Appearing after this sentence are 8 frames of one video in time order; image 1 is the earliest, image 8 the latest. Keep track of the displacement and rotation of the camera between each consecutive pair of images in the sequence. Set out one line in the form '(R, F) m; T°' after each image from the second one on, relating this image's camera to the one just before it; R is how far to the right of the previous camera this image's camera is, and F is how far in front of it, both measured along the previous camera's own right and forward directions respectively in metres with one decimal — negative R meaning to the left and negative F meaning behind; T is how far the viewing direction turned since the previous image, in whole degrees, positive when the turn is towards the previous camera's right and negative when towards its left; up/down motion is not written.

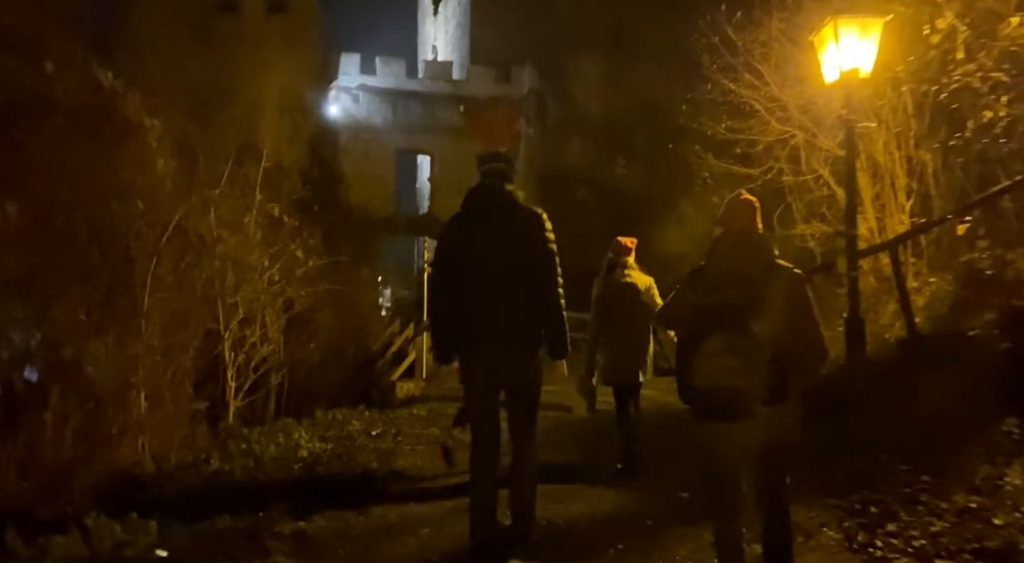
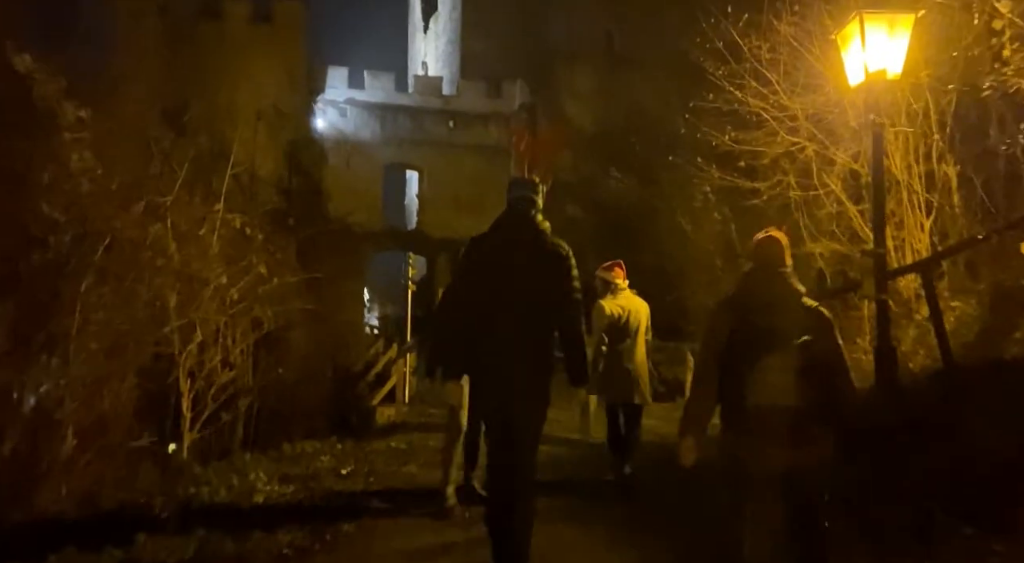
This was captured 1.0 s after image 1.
(0.0, +0.9) m; +1°
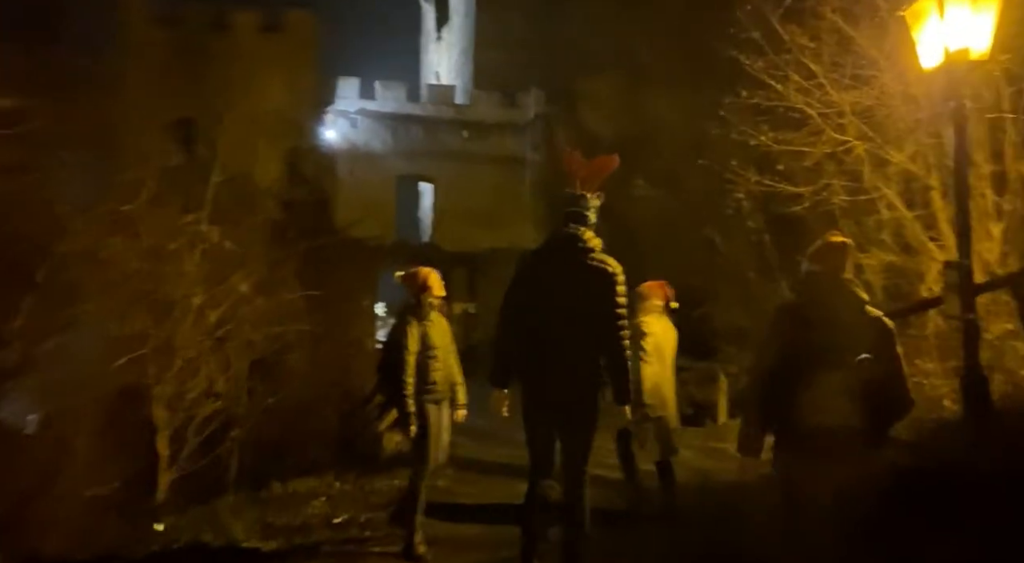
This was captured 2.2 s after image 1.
(0.0, +1.1) m; -1°
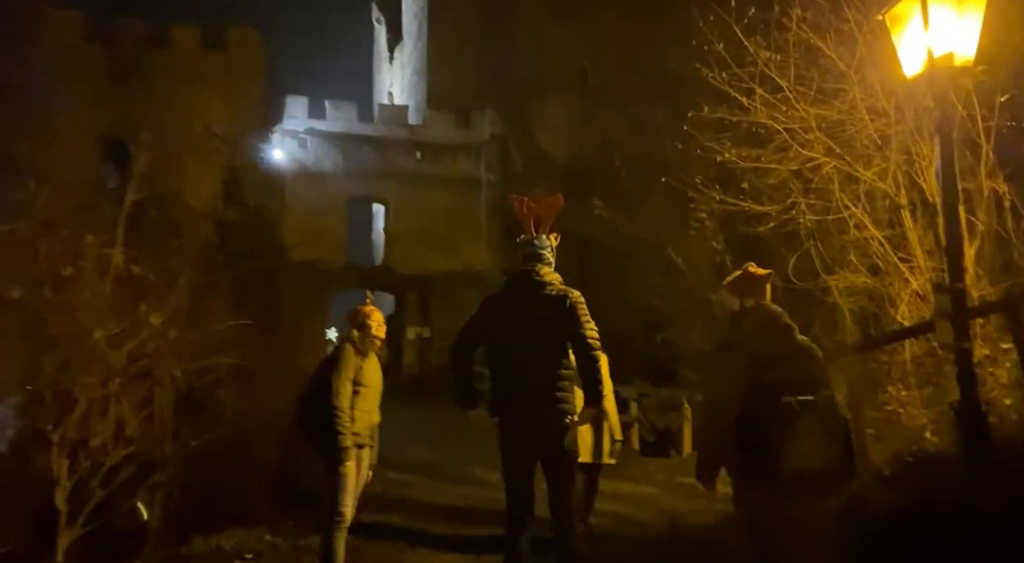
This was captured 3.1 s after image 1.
(+0.1, +0.7) m; +3°
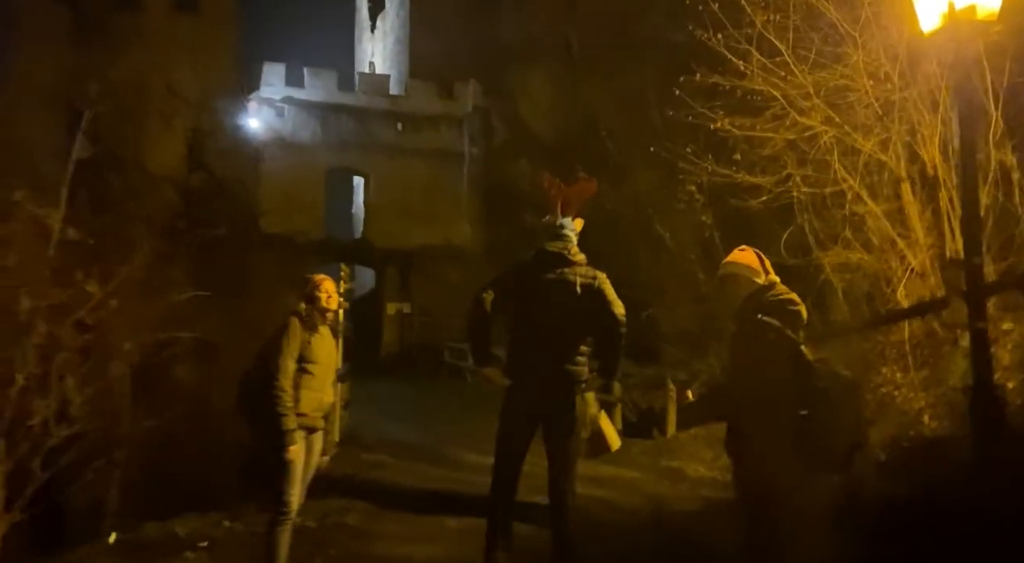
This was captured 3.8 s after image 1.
(0.0, +0.5) m; +1°
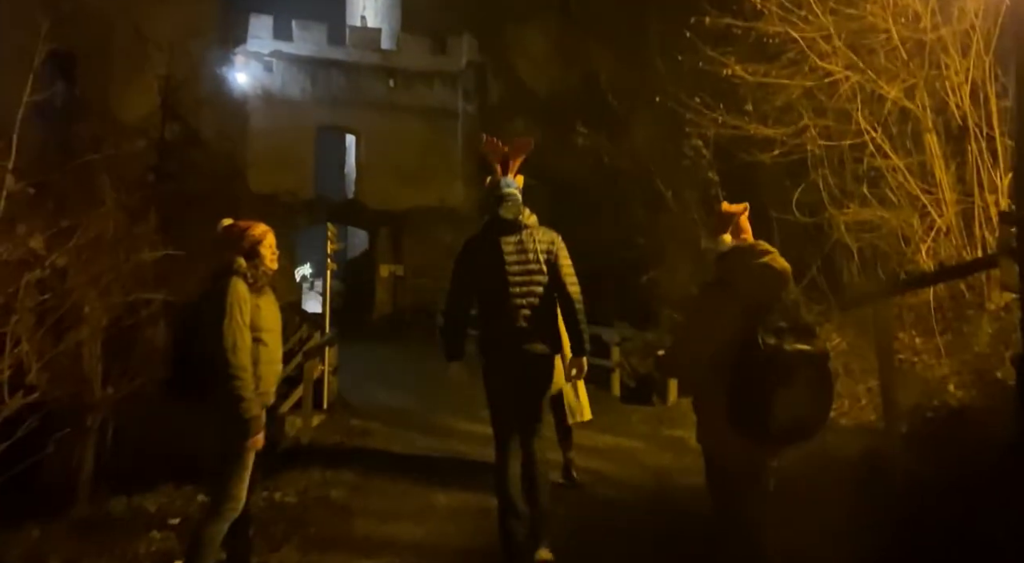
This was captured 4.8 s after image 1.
(0.0, +0.6) m; 0°
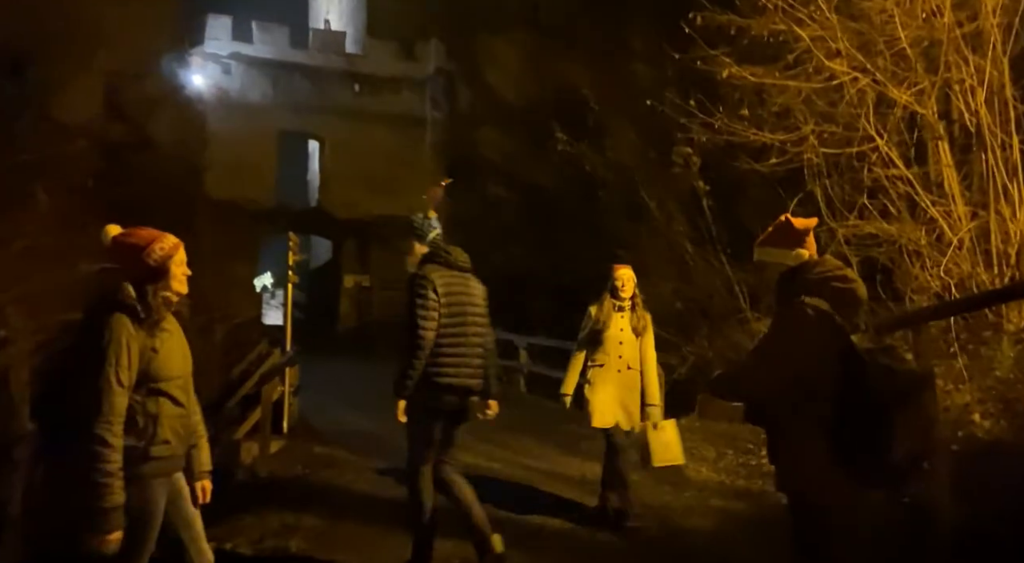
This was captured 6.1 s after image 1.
(-0.2, +0.8) m; +2°
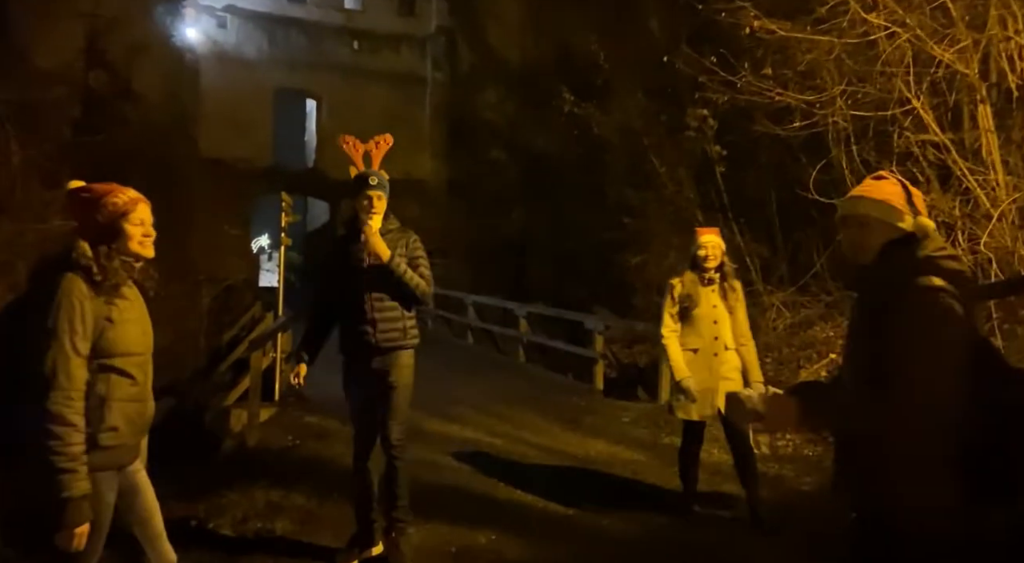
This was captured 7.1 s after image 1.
(-0.1, +0.5) m; 0°
